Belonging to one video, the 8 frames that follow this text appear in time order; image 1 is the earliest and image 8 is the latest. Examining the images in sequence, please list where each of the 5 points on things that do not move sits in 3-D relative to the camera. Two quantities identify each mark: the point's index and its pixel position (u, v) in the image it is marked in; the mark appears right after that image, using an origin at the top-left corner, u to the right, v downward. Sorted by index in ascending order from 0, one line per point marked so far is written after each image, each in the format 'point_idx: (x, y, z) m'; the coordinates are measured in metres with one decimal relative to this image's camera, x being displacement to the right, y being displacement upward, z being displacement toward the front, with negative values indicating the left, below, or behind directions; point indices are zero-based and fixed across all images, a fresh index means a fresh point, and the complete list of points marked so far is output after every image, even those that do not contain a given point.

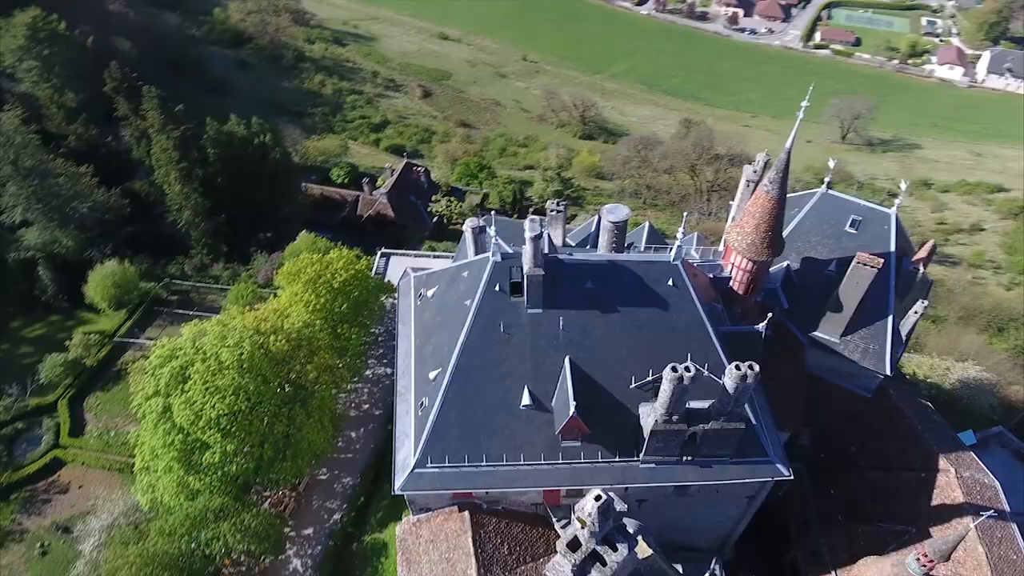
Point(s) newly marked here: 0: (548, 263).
0: (+0.9, +0.7, +20.1) m
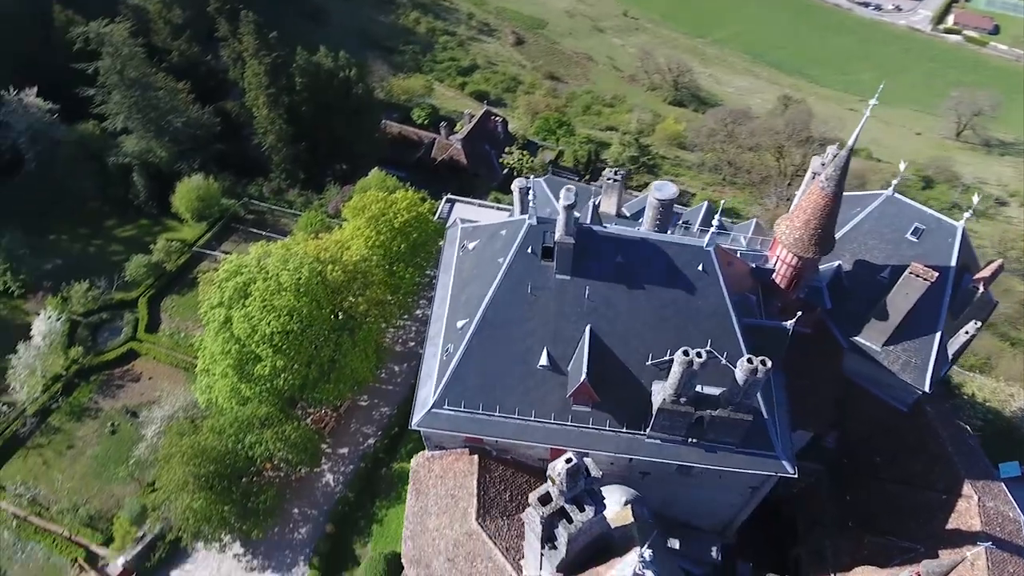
0: (+2.1, +1.8, +20.5) m
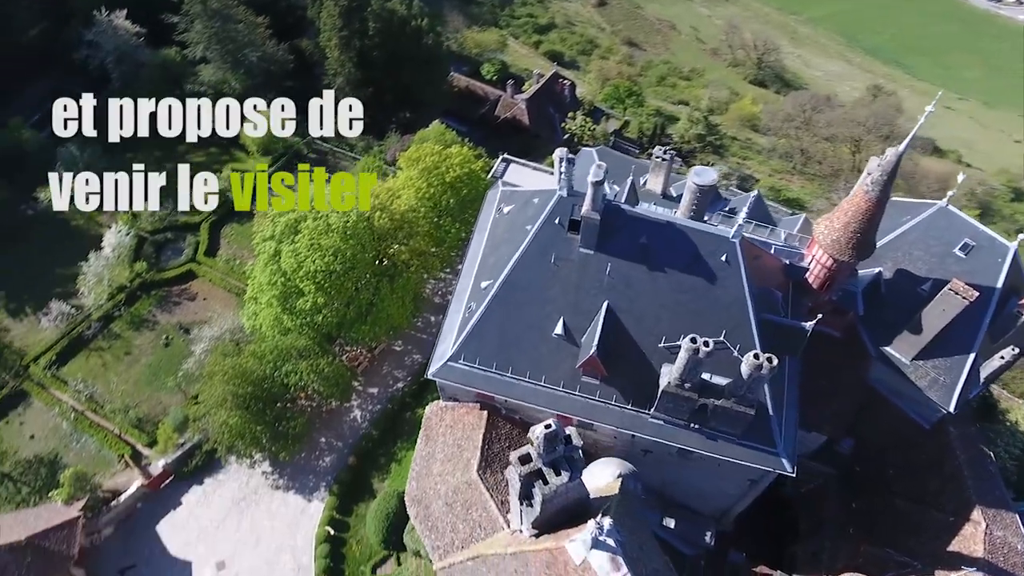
0: (+3.0, +2.6, +20.7) m
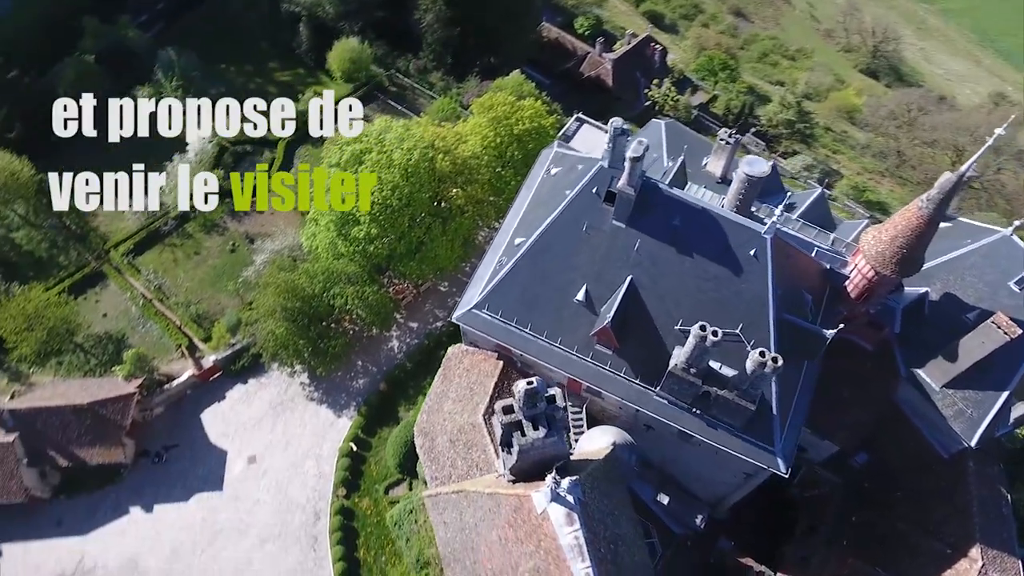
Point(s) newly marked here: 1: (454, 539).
0: (+4.3, +3.3, +20.7) m
1: (-1.7, -7.4, +18.7) m
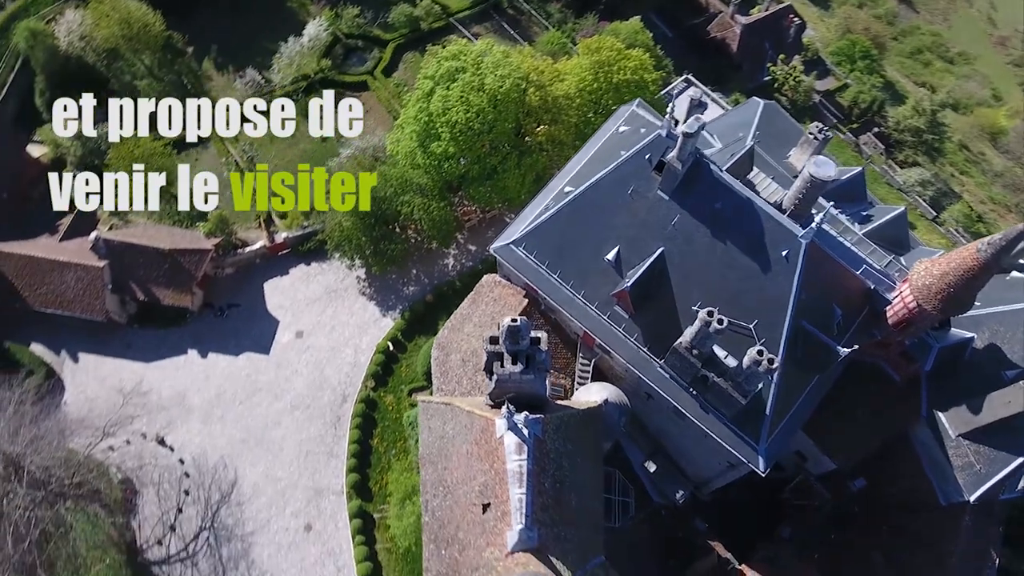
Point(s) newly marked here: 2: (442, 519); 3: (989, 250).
0: (+6.0, +4.1, +20.7) m
1: (-2.5, -5.0, +20.4) m
2: (-2.3, -7.2, +19.8) m
3: (+14.6, +1.2, +19.4) m
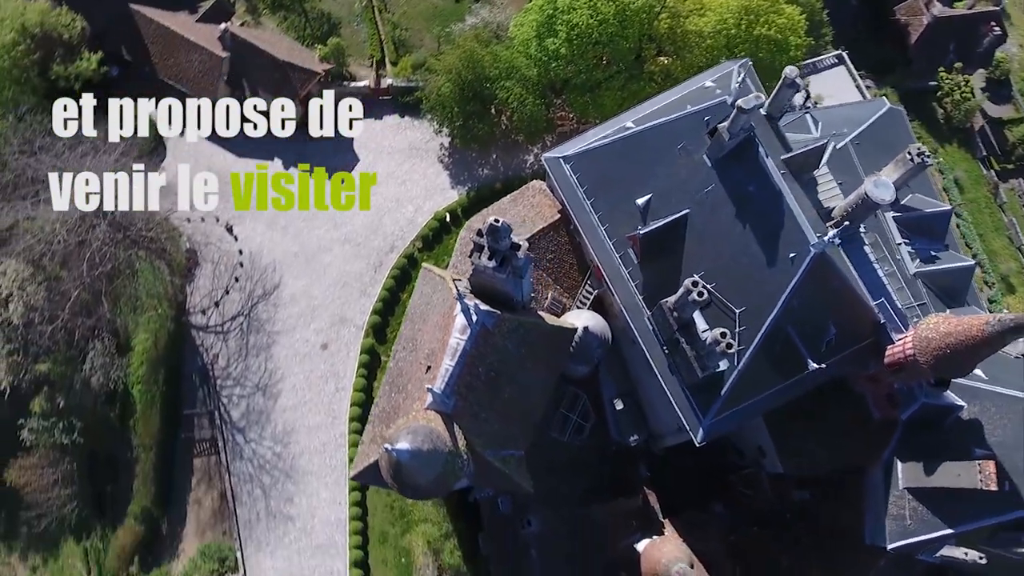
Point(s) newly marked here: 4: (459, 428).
0: (+7.7, +4.8, +20.5) m
1: (-3.3, -0.7, +22.6) m
2: (-4.0, -2.8, +22.4) m
3: (+14.5, -1.1, +18.9) m
4: (-1.7, -4.2, +19.3) m
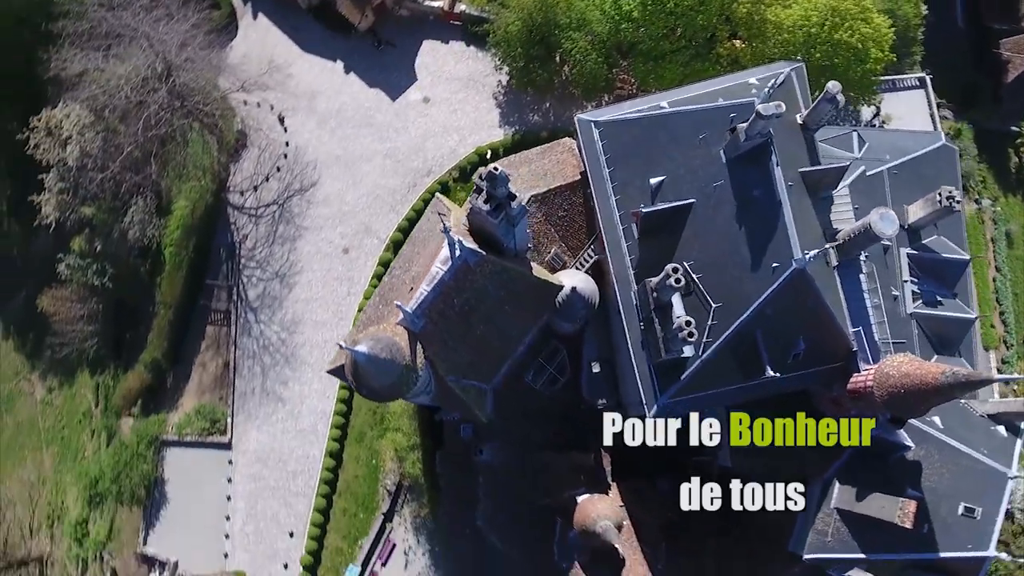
0: (+8.4, +4.7, +20.9) m
1: (-3.3, +2.1, +24.0) m
2: (-4.5, +0.1, +24.0) m
3: (+13.6, -2.7, +19.5) m
4: (-2.8, -2.0, +21.0) m
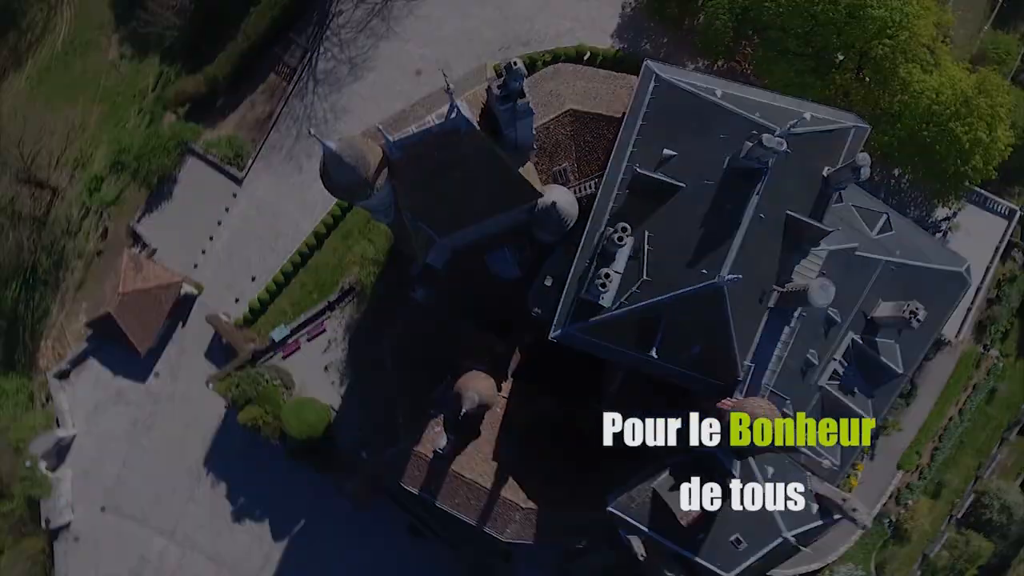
0: (+8.9, +4.0, +22.4) m
1: (-2.3, +8.1, +26.0) m
2: (-4.2, +7.1, +26.3) m
3: (+9.5, -5.1, +22.1) m
4: (-4.2, +4.0, +23.7) m
